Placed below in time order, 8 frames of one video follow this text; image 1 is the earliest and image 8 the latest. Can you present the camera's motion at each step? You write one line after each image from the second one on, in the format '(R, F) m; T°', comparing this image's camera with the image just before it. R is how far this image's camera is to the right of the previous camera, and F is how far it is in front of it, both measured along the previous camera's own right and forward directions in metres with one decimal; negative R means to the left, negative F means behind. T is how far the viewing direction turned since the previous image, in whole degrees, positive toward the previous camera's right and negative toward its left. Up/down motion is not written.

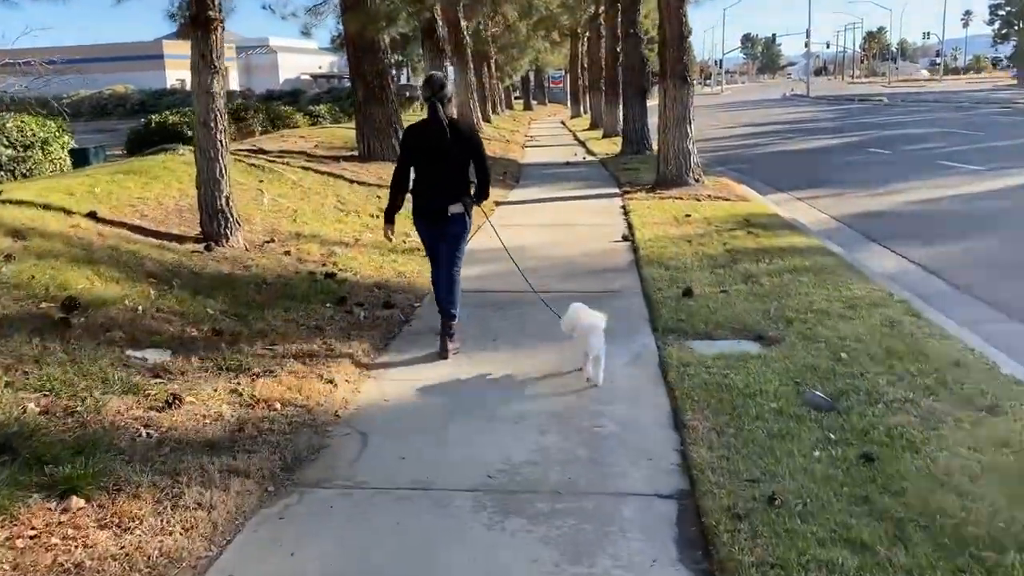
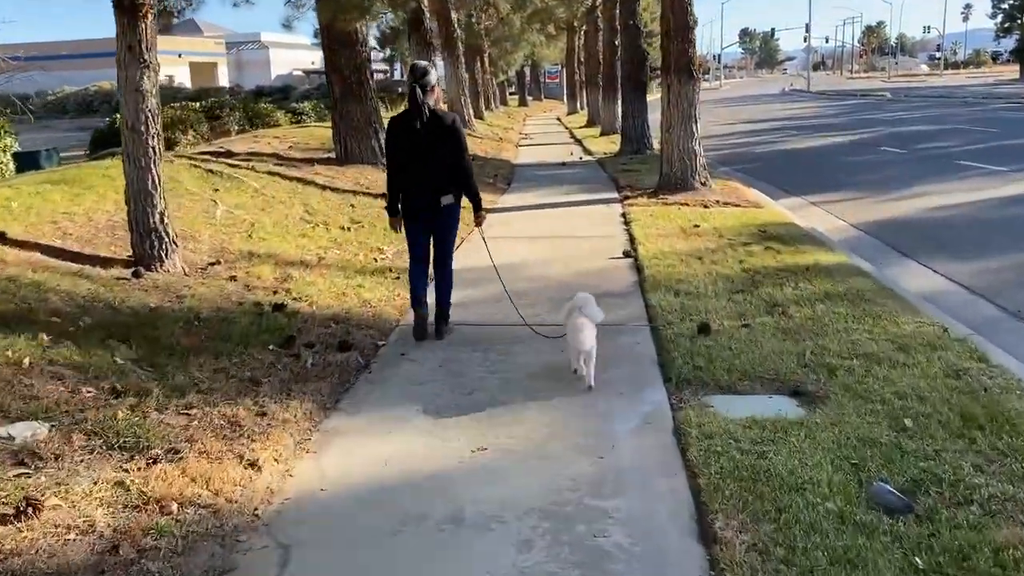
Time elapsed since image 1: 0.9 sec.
(+0.1, +1.1) m; 0°
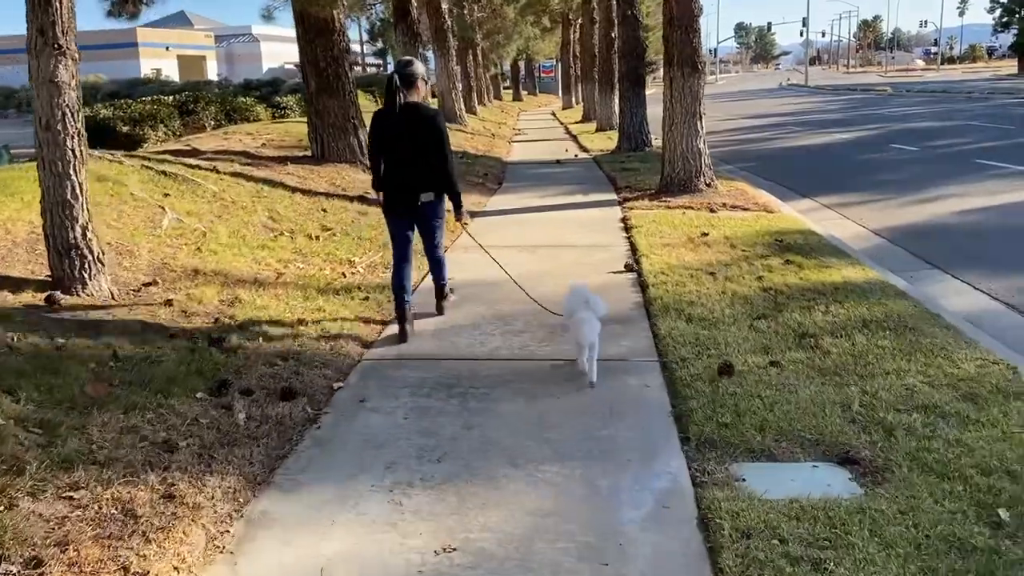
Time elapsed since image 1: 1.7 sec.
(+0.1, +1.0) m; 0°
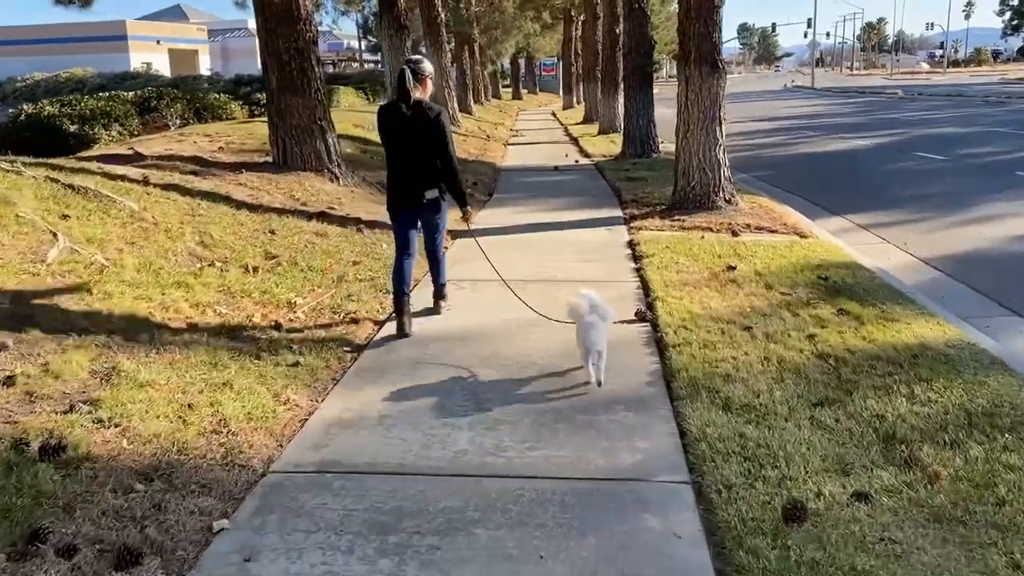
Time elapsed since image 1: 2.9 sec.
(+0.1, +1.6) m; 0°
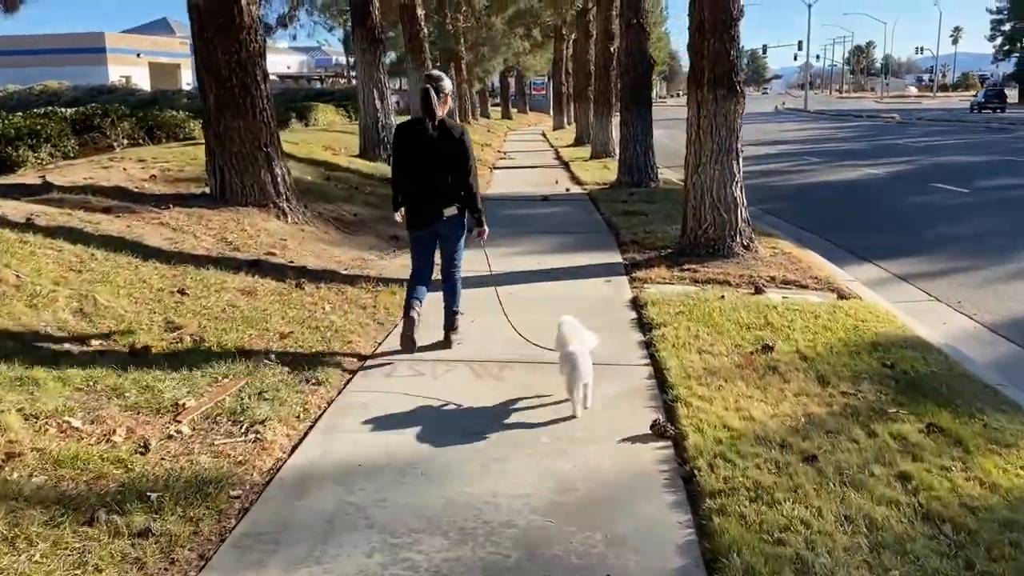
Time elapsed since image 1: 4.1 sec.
(+0.1, +1.7) m; +1°
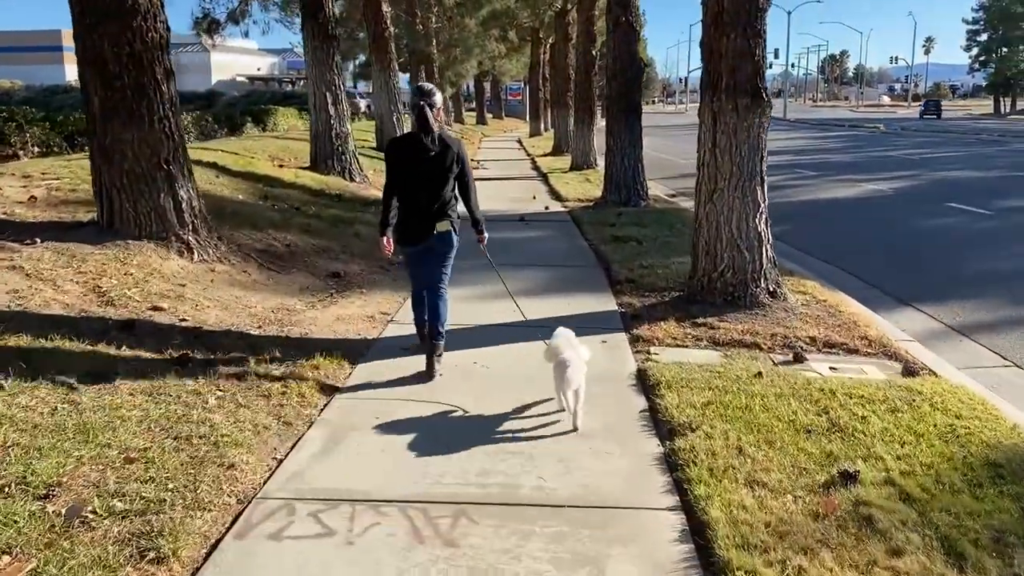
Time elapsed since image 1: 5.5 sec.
(+0.1, +1.9) m; +2°
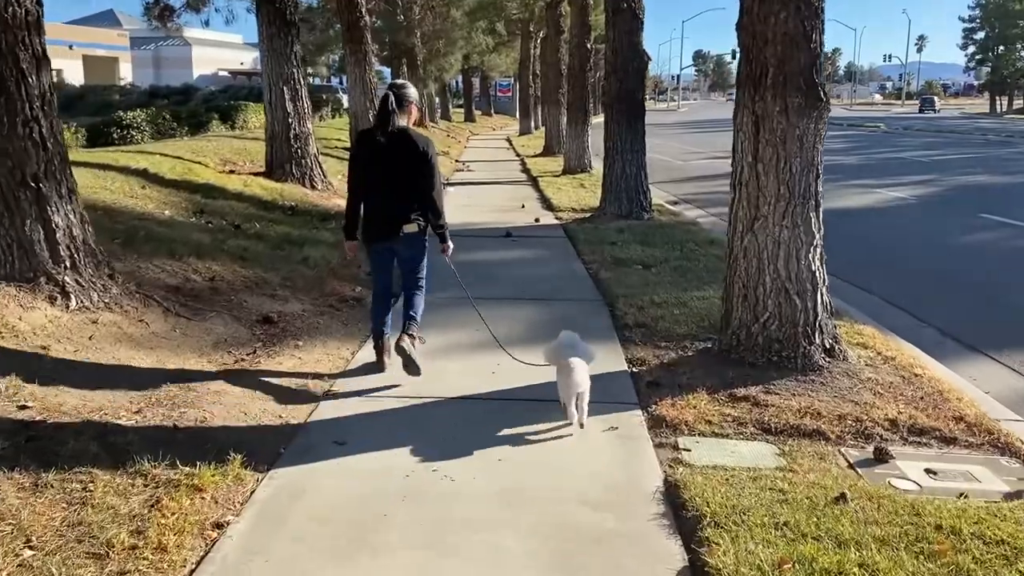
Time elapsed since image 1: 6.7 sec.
(+0.1, +1.7) m; +1°
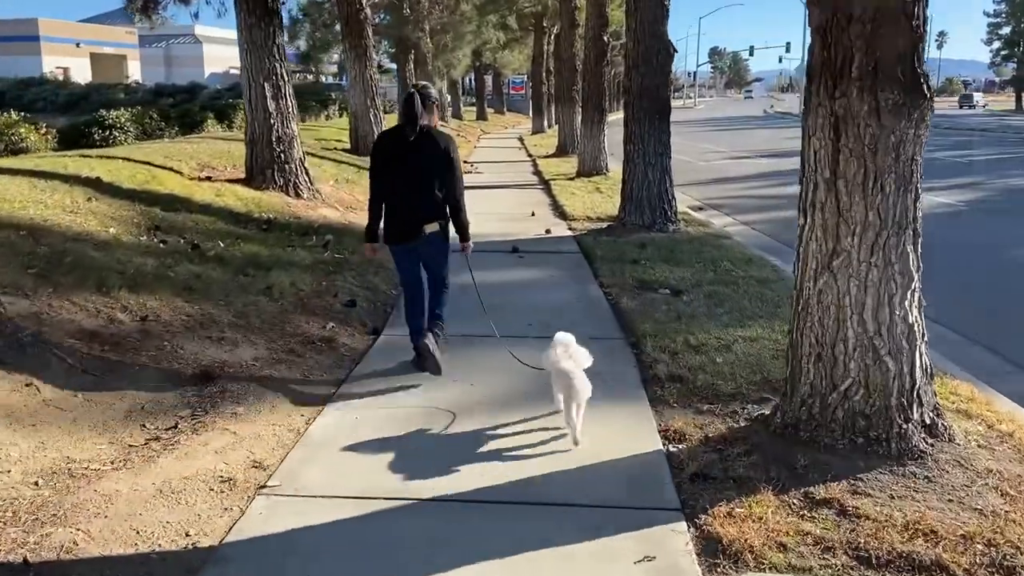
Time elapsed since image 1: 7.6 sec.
(+0.1, +1.3) m; -1°
